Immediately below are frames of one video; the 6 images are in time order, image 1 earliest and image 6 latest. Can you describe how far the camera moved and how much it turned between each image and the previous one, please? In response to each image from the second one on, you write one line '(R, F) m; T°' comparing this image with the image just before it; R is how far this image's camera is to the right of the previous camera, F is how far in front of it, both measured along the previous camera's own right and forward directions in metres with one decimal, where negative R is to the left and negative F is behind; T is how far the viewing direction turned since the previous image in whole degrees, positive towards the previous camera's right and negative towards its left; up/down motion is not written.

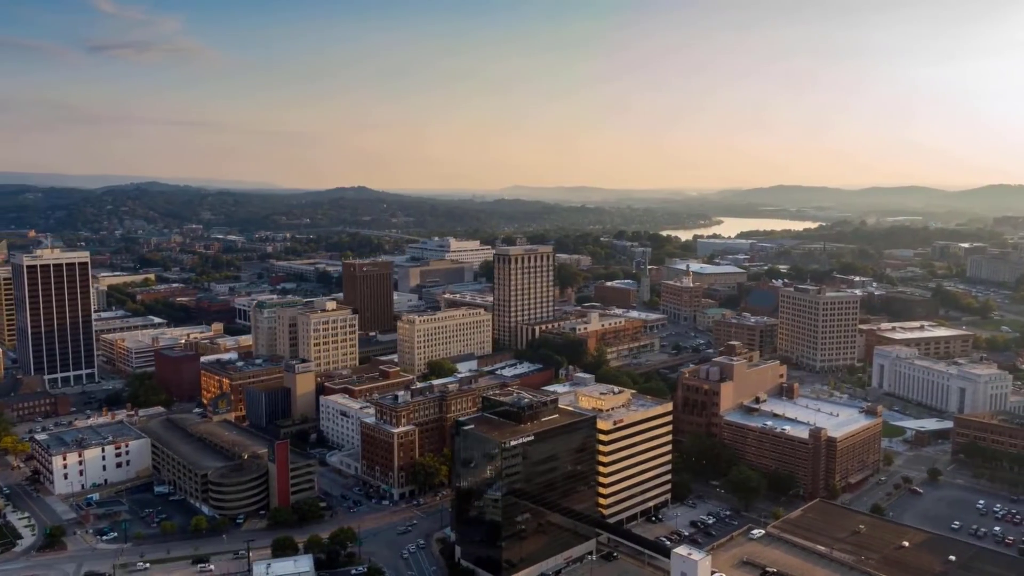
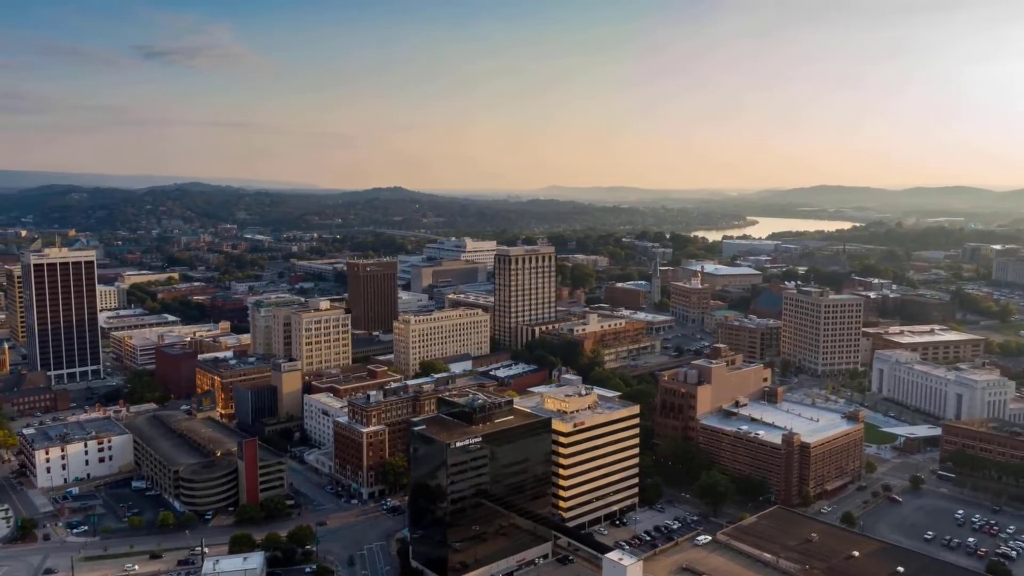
(+3.7, +0.2) m; -3°
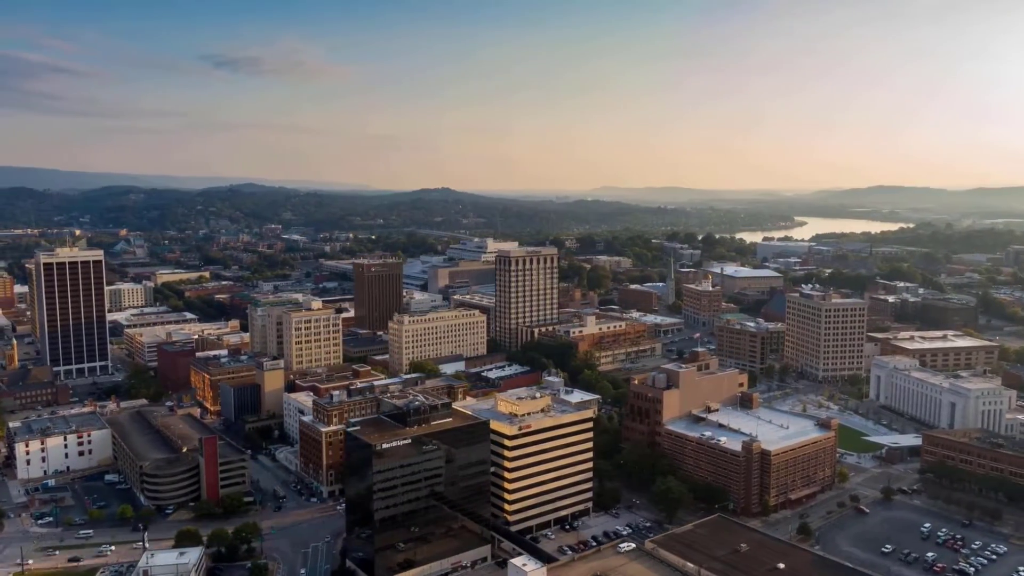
(+4.9, +0.3) m; -4°
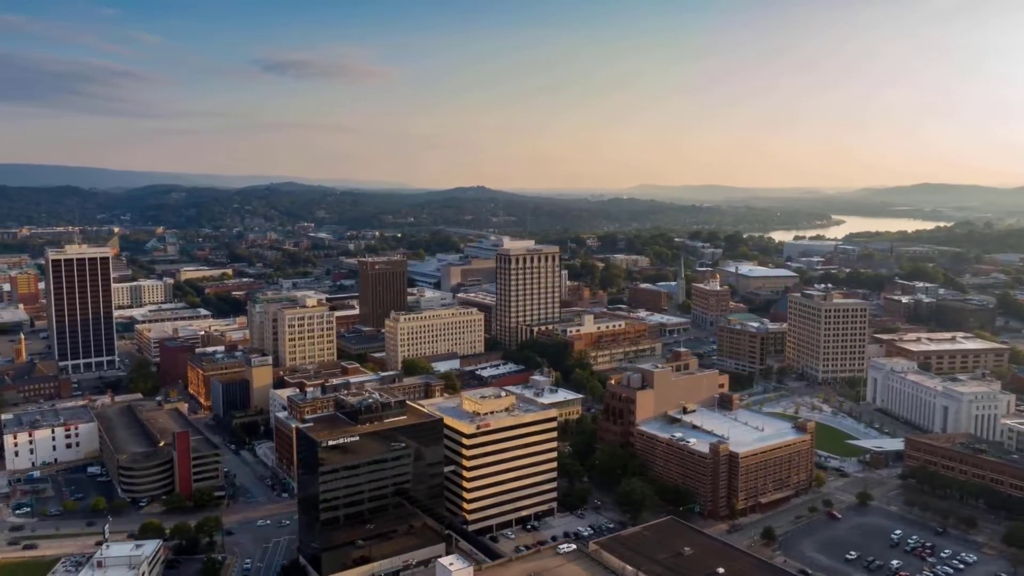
(+3.7, +0.2) m; -3°
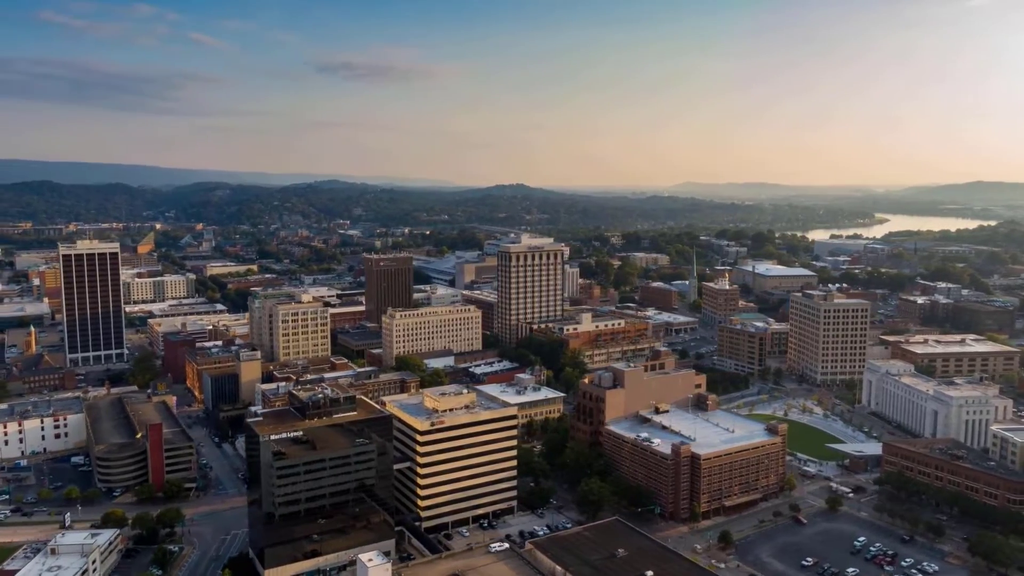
(+4.1, +0.2) m; -3°
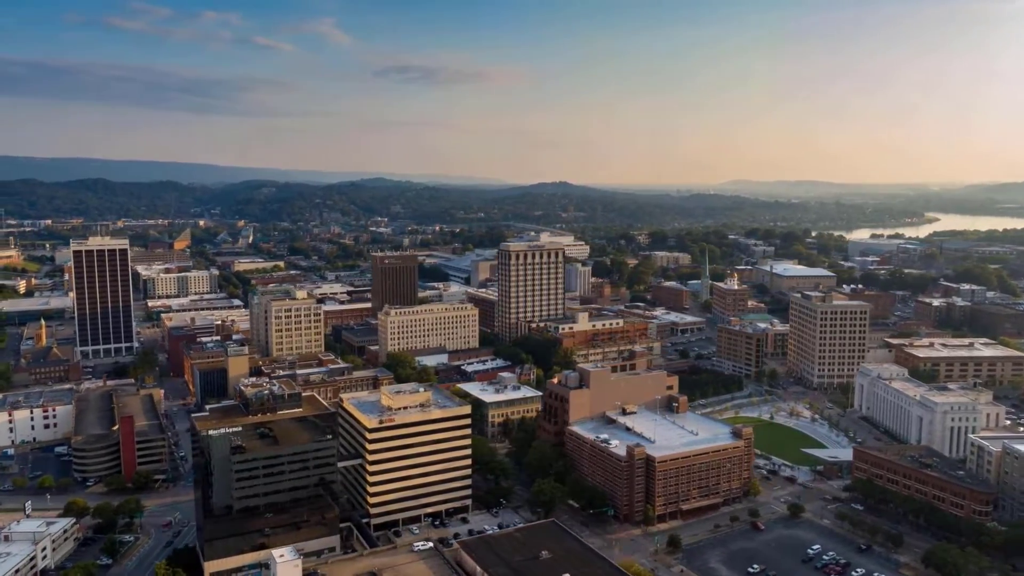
(+4.5, +0.3) m; -3°
